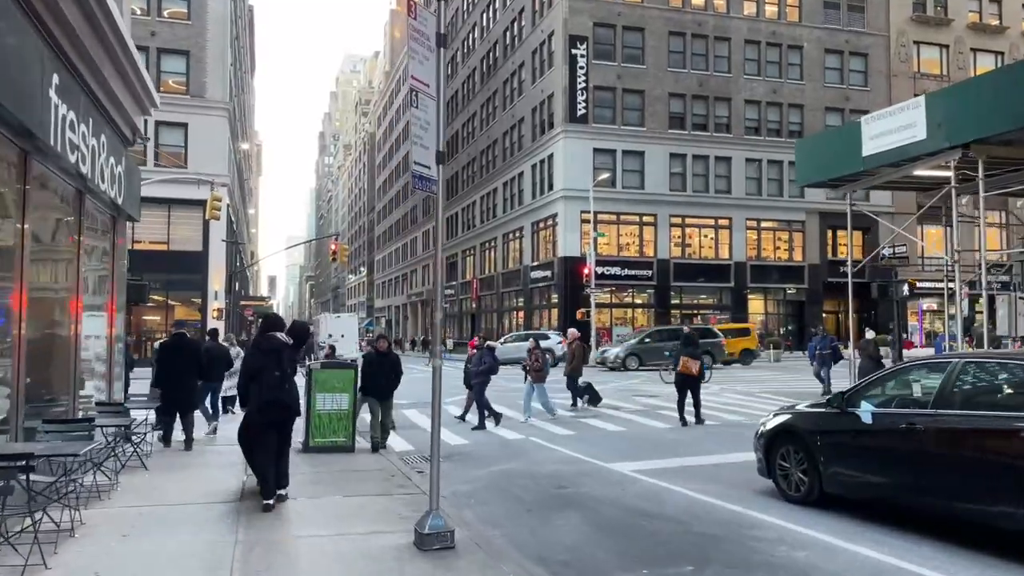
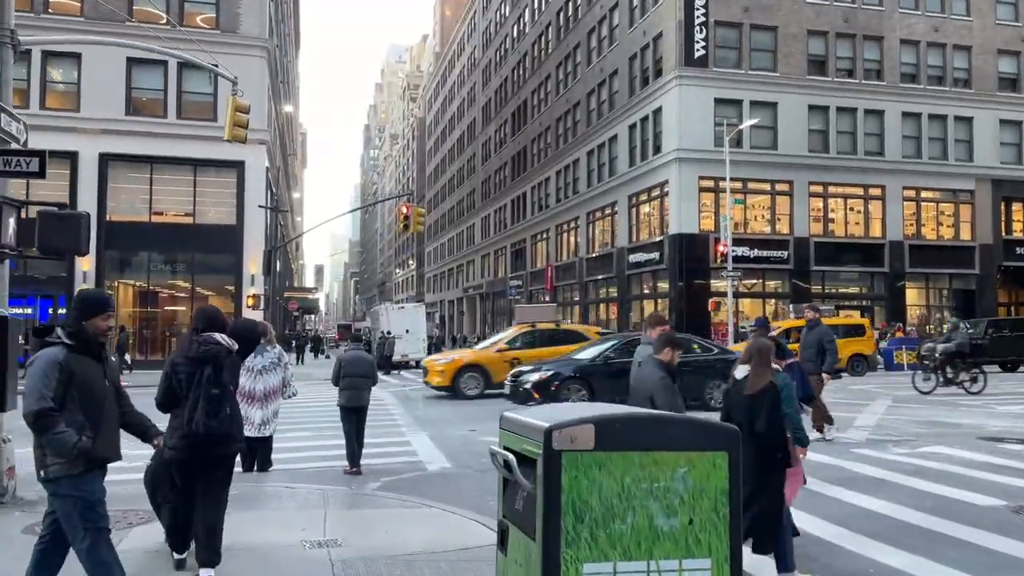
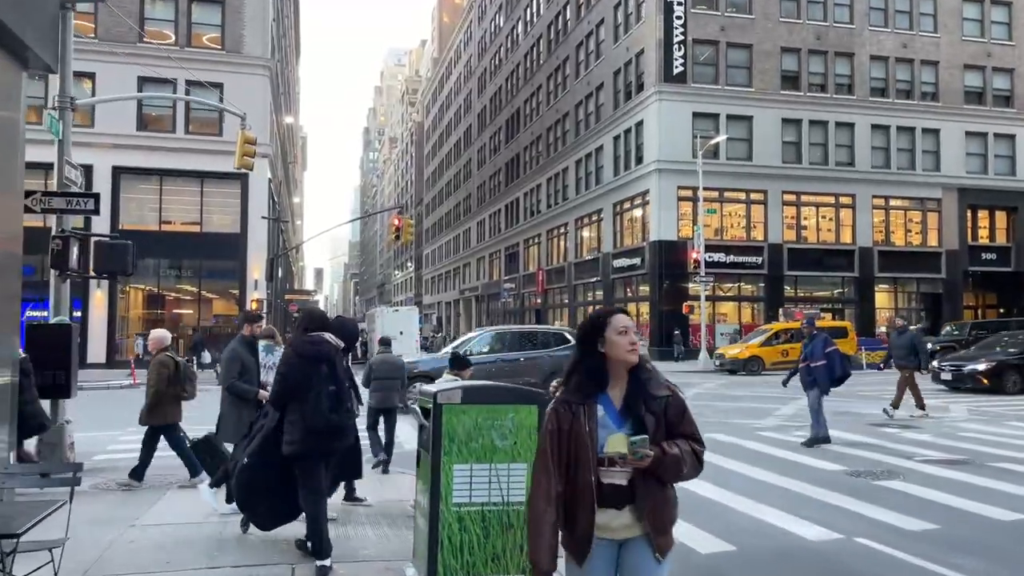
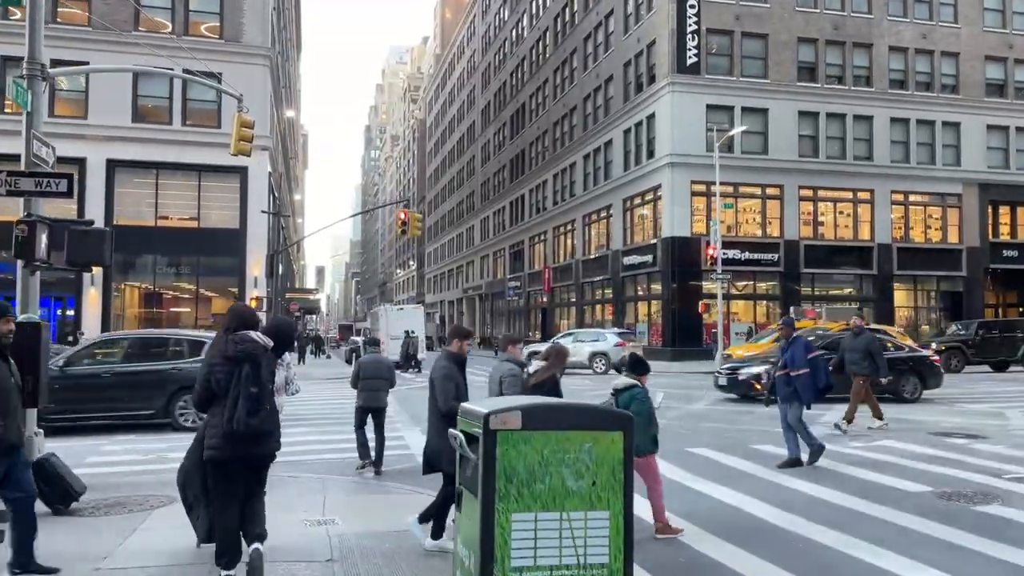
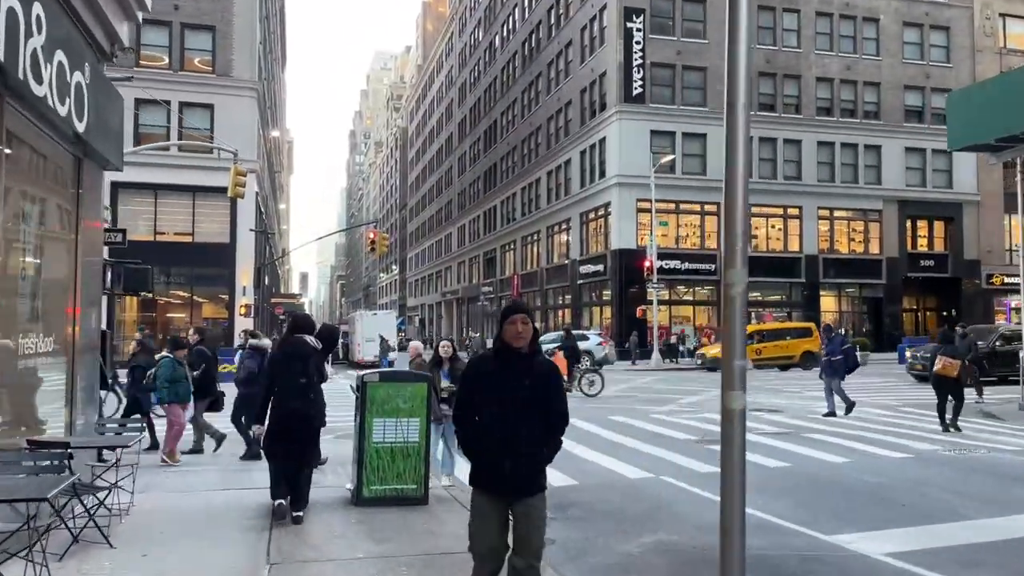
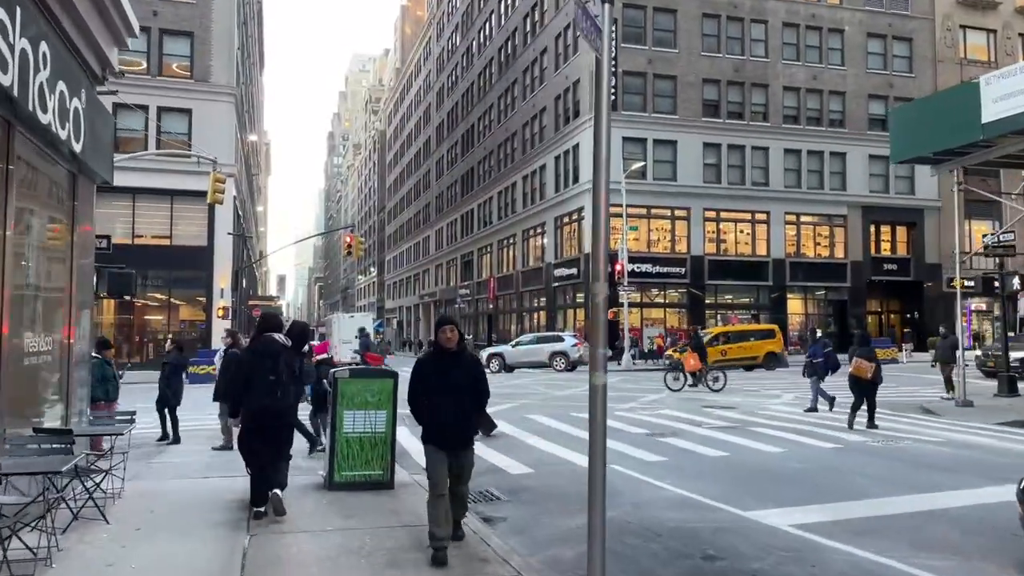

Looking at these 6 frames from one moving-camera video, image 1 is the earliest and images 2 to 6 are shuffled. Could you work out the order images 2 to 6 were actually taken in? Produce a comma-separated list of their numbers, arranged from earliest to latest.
6, 5, 3, 4, 2
